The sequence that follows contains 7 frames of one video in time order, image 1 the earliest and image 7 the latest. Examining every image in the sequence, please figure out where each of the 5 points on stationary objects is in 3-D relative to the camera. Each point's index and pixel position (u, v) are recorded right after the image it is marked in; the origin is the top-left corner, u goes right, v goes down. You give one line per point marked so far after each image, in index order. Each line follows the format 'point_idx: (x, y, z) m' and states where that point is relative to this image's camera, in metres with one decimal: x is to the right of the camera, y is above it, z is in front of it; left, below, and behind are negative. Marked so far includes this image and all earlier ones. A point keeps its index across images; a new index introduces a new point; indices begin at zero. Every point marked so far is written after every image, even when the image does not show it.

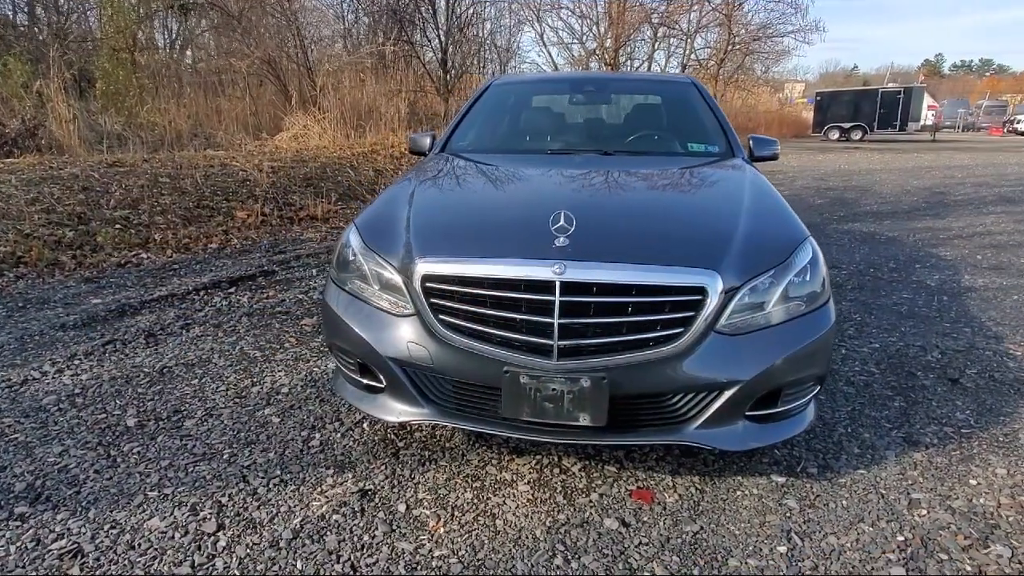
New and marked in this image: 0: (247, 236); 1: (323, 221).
0: (-2.7, +0.5, +6.0) m
1: (-2.2, +0.8, +6.8) m
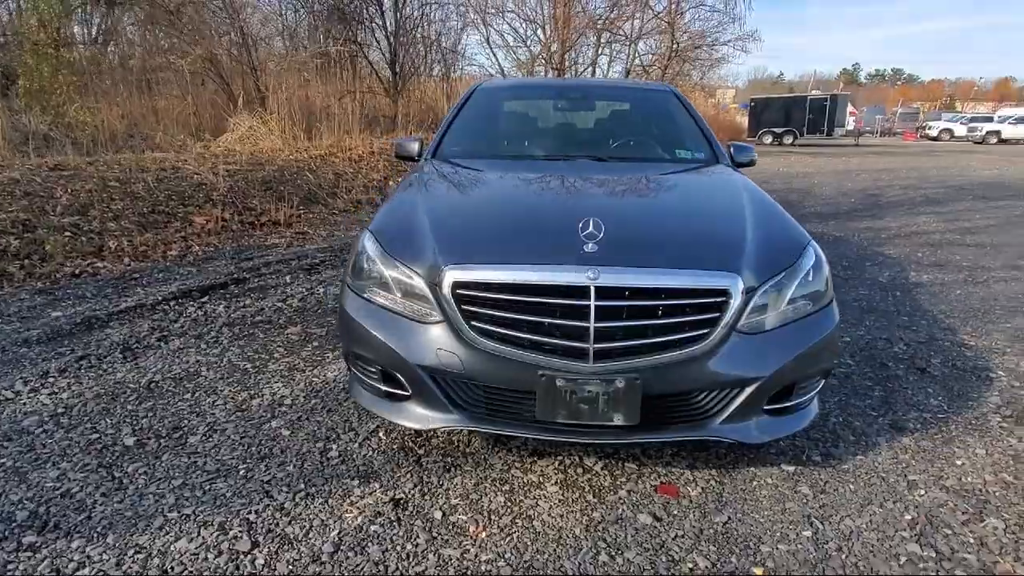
0: (-3.0, +0.4, +5.8) m
1: (-2.5, +0.7, +6.6) m
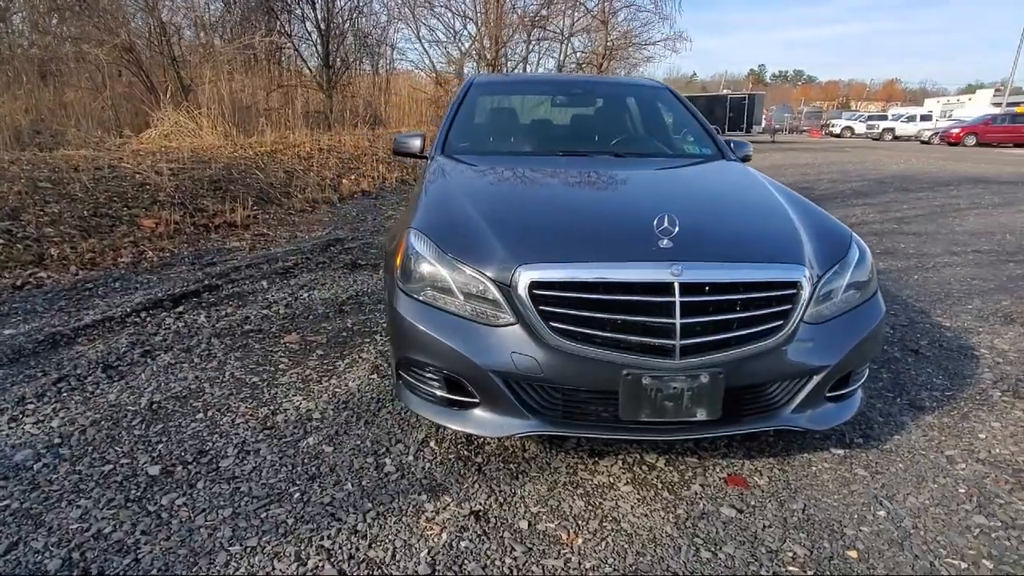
0: (-3.2, +0.4, +5.4) m
1: (-2.8, +0.6, +6.2) m
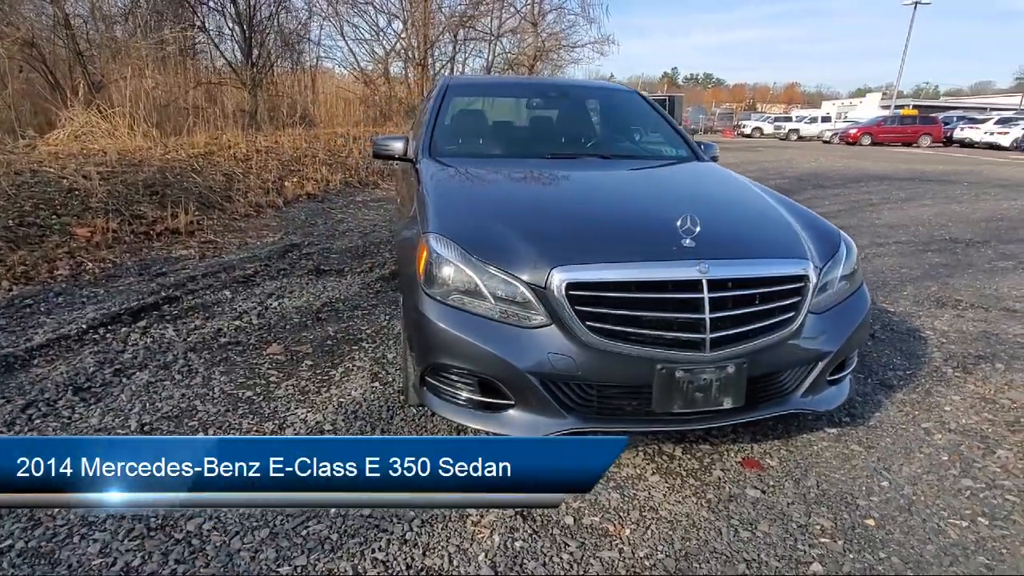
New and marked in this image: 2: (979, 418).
0: (-3.5, +0.2, +5.0) m
1: (-3.2, +0.5, +5.9) m
2: (+2.2, -0.6, +2.8) m
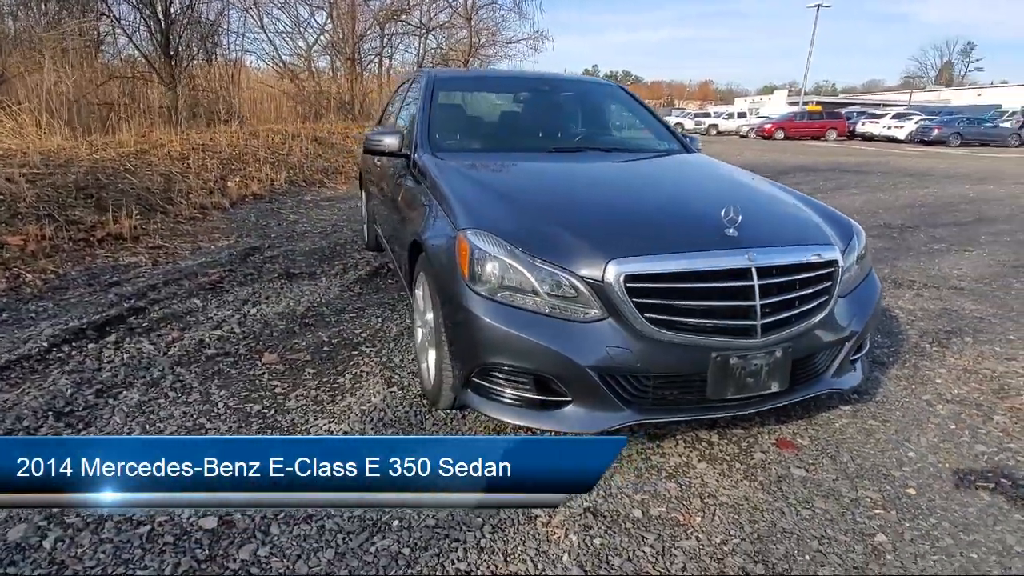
0: (-3.6, +0.1, +4.5) m
1: (-3.5, +0.4, +5.4) m
2: (+2.3, -0.5, +3.0) m
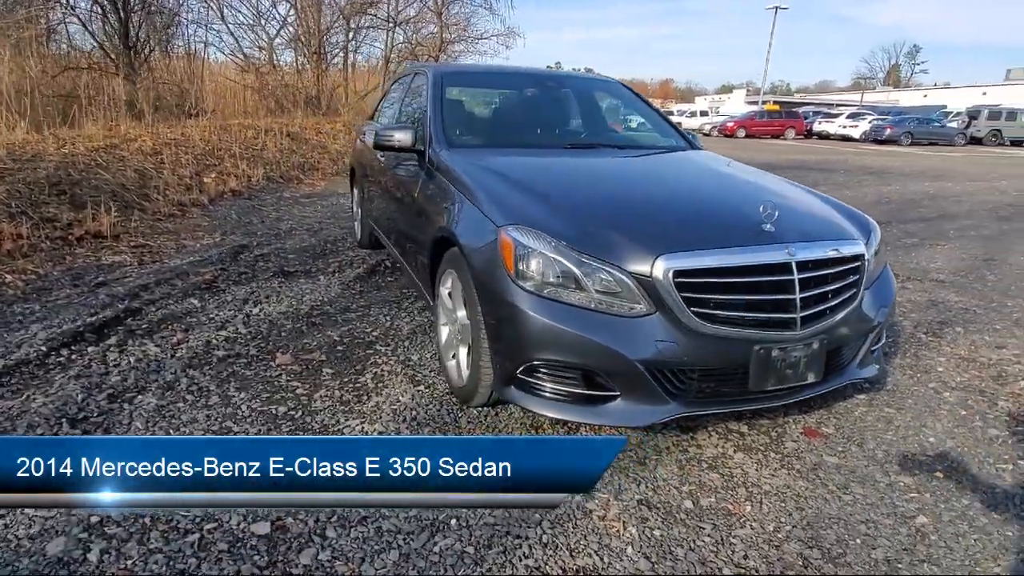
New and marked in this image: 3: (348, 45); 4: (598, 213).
0: (-3.5, +0.1, +4.3) m
1: (-3.5, +0.4, +5.2) m
2: (+2.4, -0.5, +3.1) m
3: (-4.6, +7.1, +17.3) m
4: (+0.4, +0.3, +2.4) m
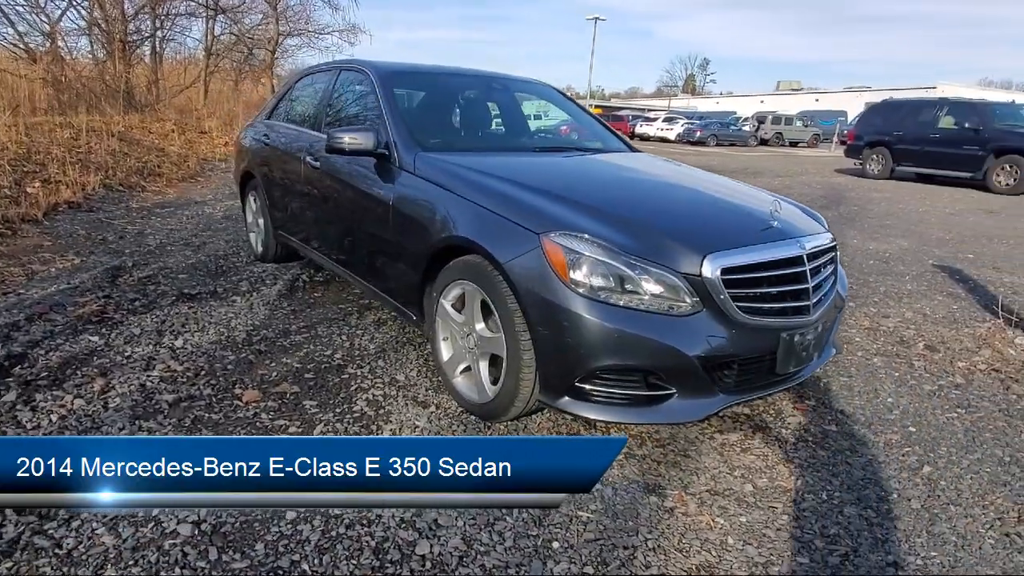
0: (-3.8, -0.1, +3.2) m
1: (-4.0, +0.1, +4.1) m
2: (+2.3, -0.3, +3.7) m
3: (-8.8, +6.6, +15.4) m
4: (+0.5, +0.3, +2.4) m
